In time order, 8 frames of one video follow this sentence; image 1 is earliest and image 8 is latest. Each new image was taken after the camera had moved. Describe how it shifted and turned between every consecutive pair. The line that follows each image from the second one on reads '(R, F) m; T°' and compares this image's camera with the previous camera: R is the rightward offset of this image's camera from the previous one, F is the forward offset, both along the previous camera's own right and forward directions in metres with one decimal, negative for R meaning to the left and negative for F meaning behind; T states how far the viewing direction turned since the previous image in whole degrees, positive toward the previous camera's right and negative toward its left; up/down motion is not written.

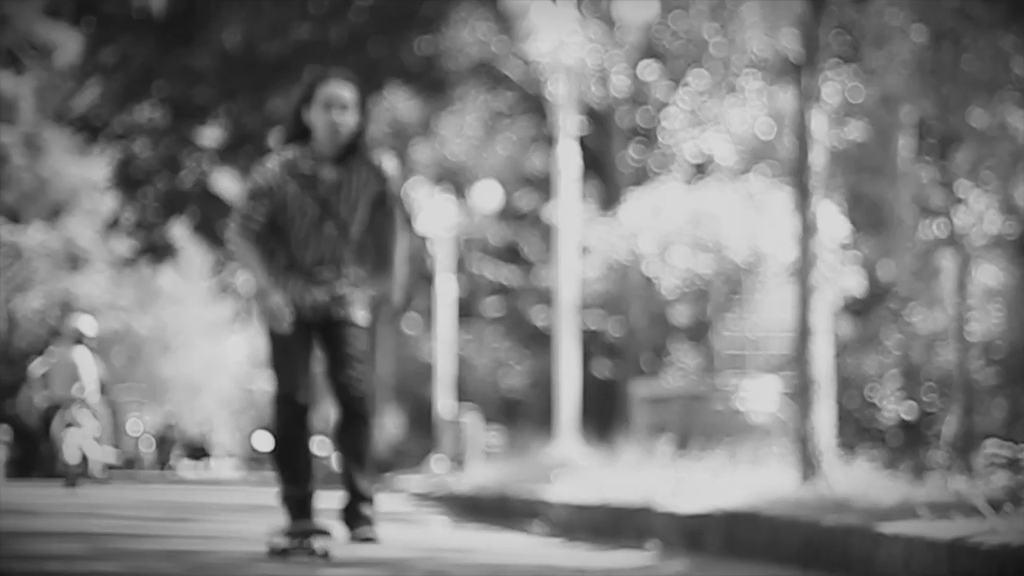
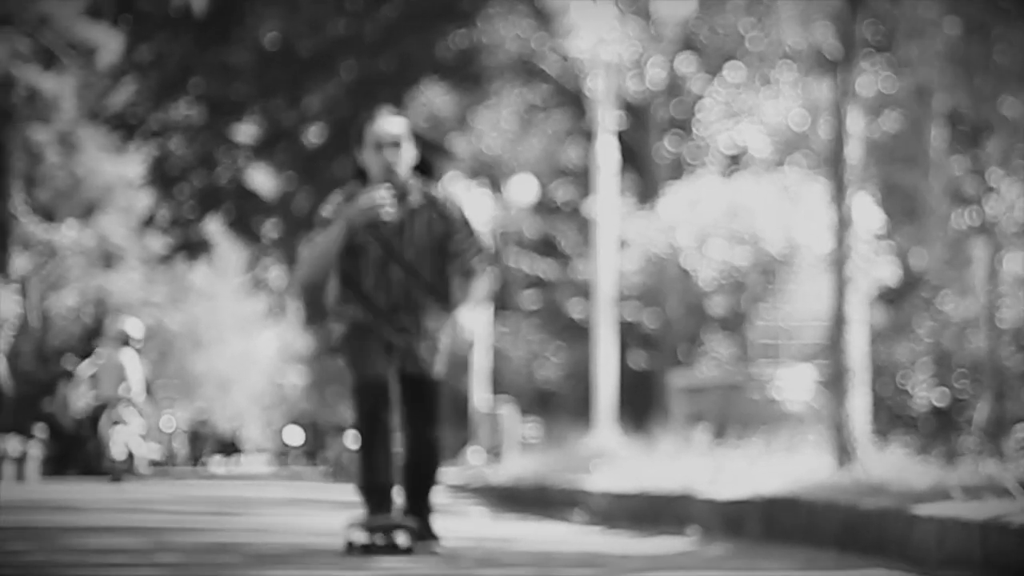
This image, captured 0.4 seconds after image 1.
(0.0, -0.1) m; 0°
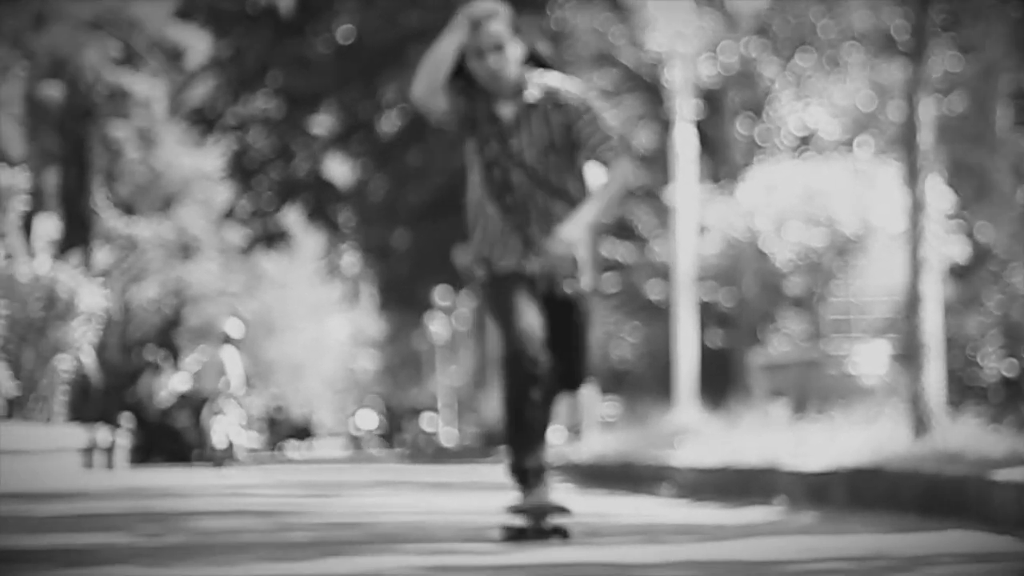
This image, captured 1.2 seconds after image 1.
(0.0, -0.4) m; -1°
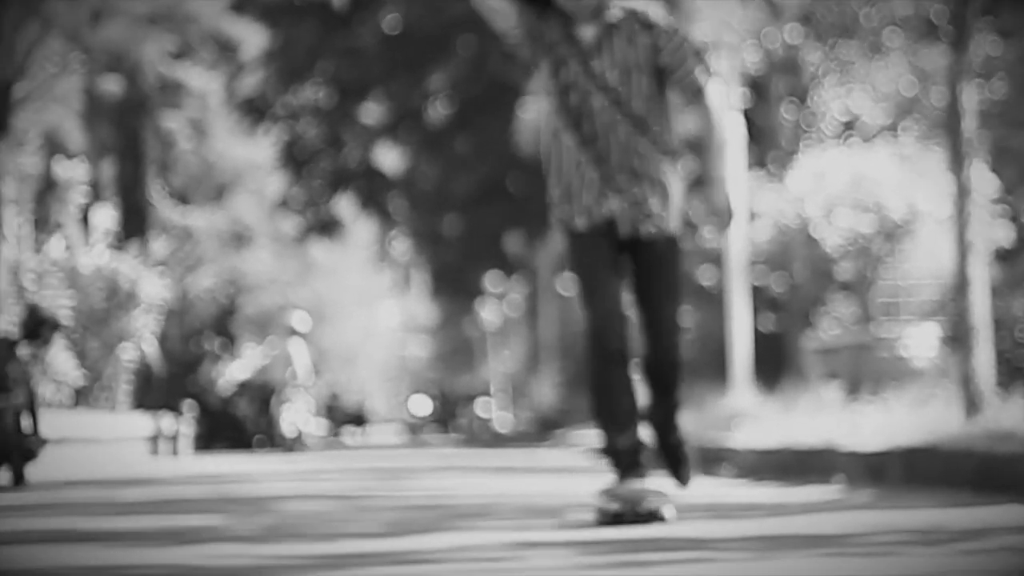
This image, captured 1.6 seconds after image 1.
(0.0, -0.3) m; -1°
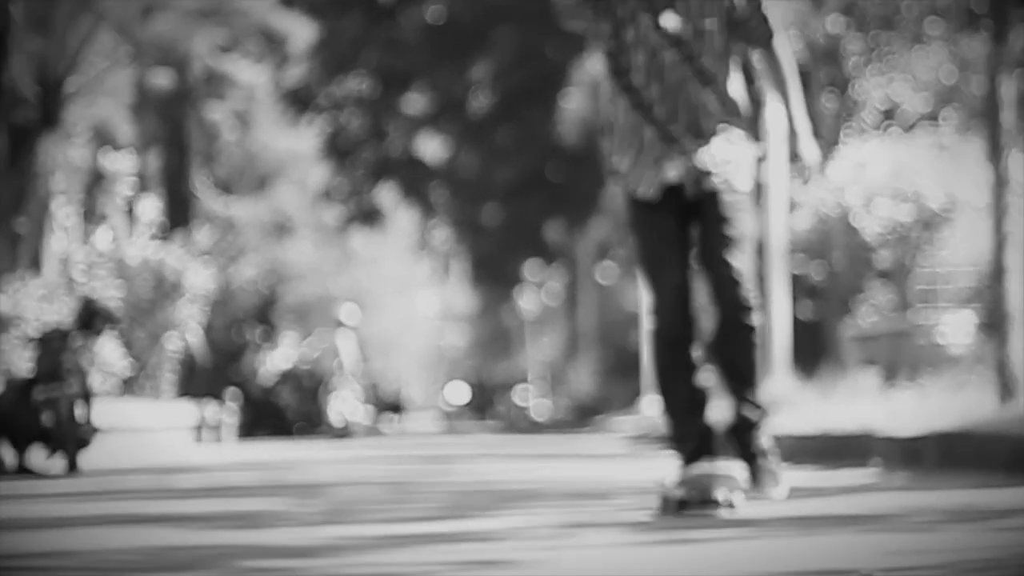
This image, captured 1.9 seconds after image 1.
(0.0, -0.2) m; -1°
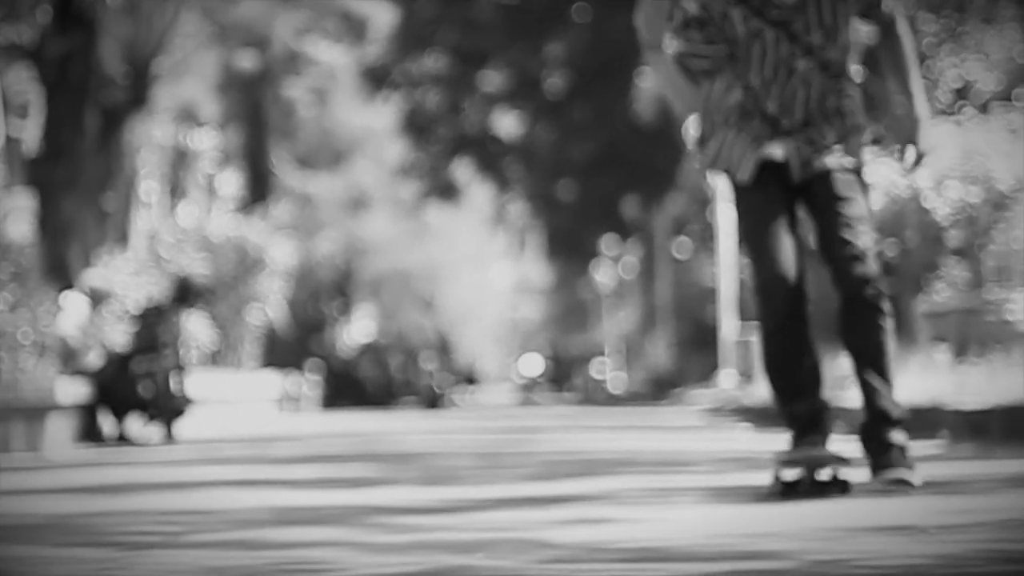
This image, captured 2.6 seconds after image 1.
(0.0, -0.4) m; -1°
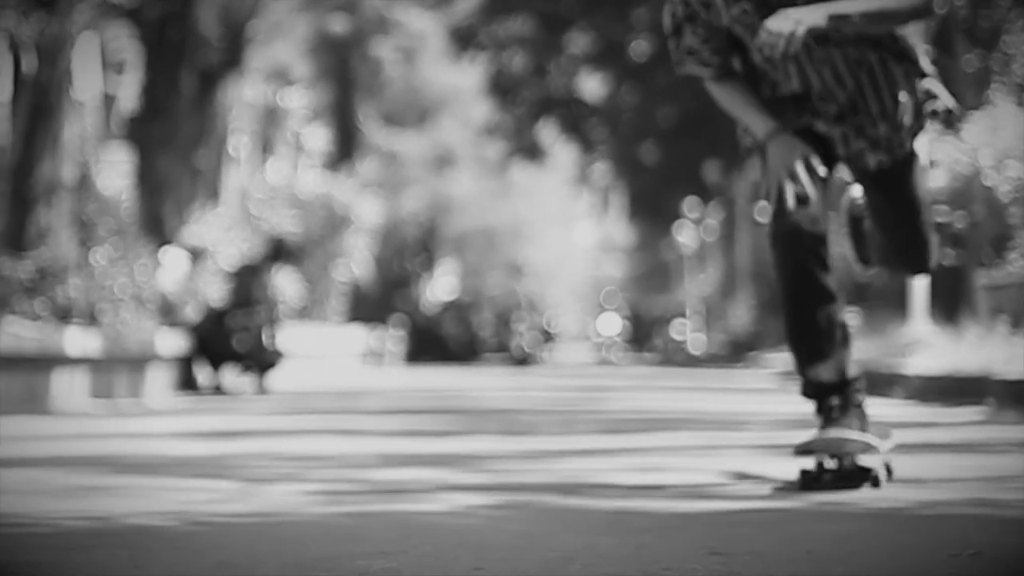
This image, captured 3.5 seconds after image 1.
(0.0, -0.6) m; -1°
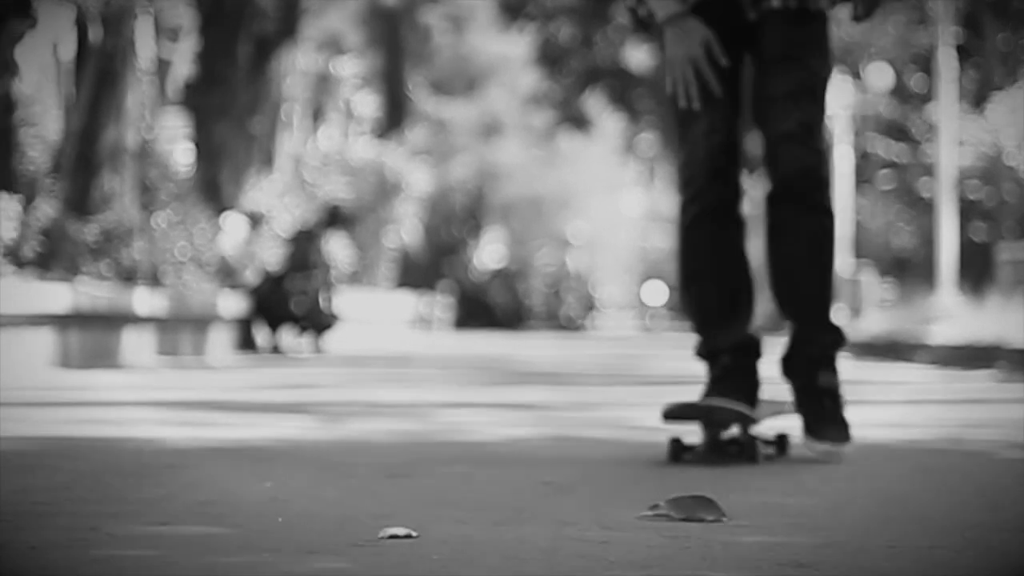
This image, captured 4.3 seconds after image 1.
(0.0, -0.7) m; -1°
